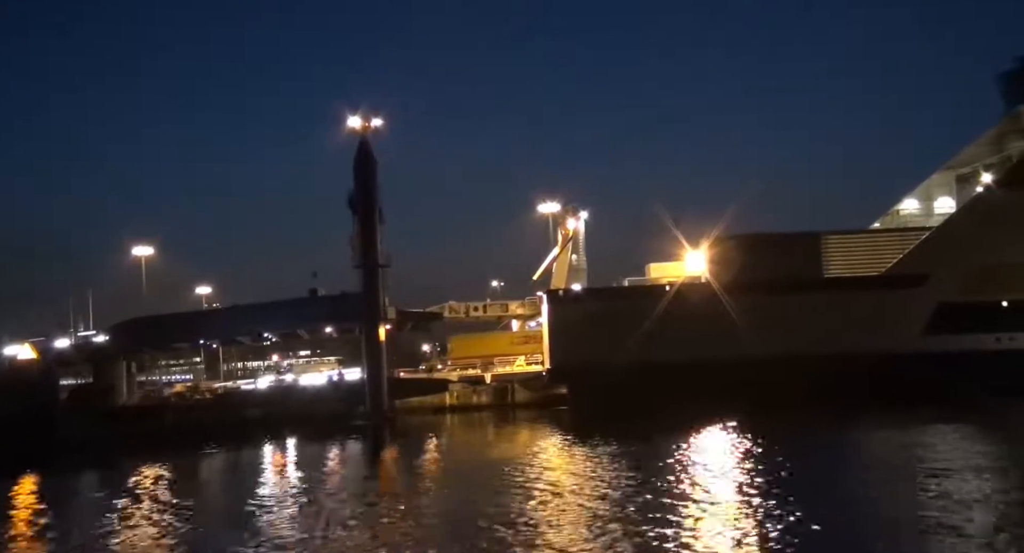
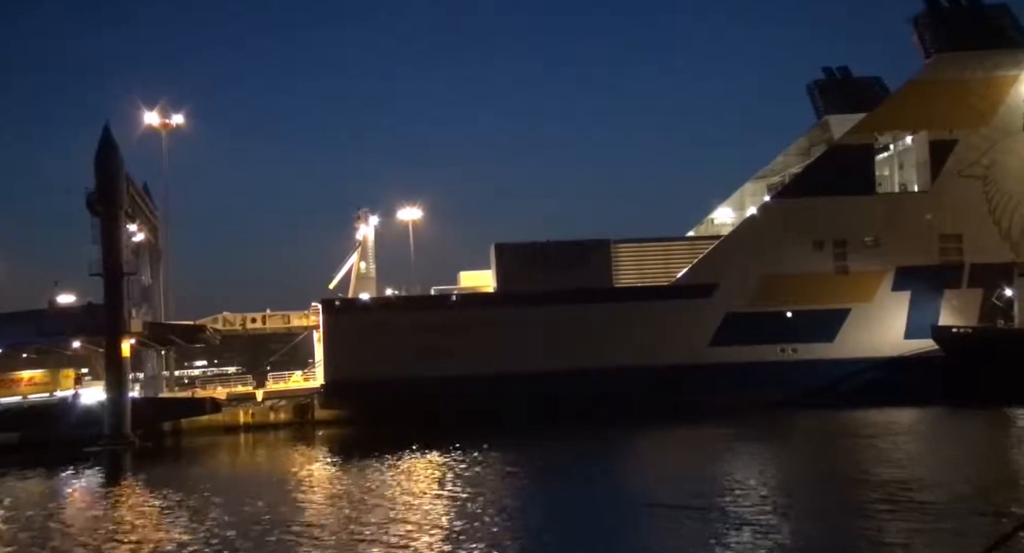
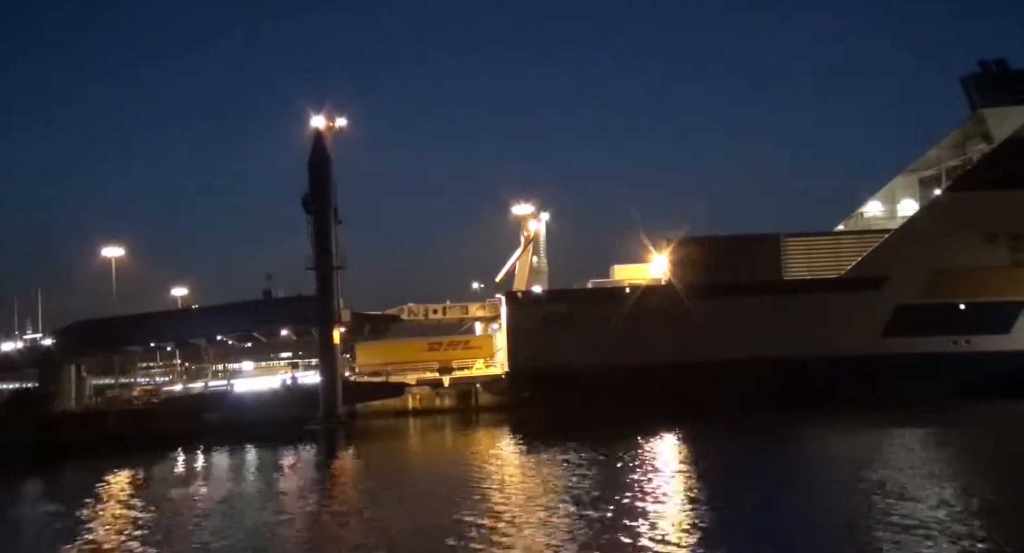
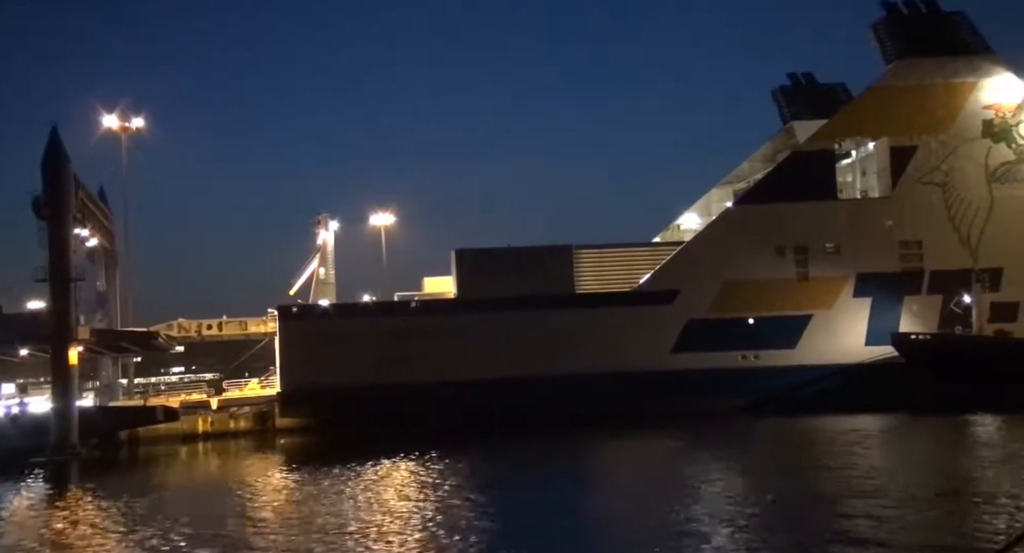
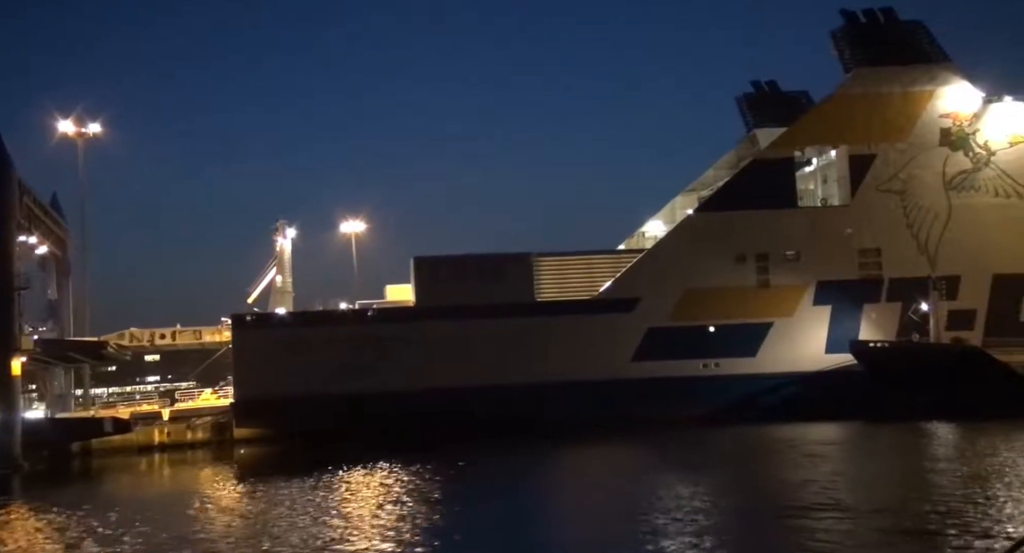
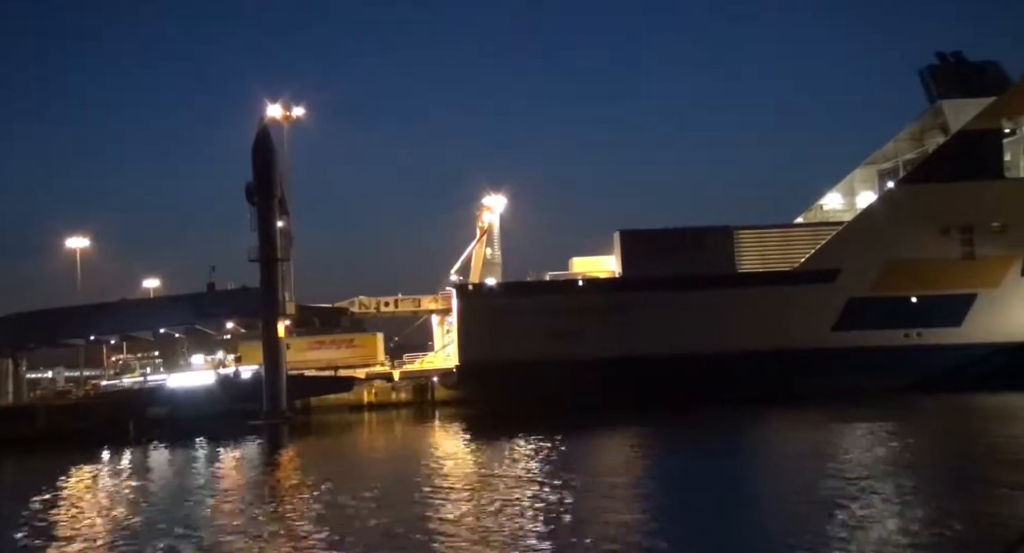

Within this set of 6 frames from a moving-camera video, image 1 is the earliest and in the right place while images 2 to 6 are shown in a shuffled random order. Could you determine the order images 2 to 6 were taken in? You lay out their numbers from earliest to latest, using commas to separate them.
3, 6, 2, 4, 5
